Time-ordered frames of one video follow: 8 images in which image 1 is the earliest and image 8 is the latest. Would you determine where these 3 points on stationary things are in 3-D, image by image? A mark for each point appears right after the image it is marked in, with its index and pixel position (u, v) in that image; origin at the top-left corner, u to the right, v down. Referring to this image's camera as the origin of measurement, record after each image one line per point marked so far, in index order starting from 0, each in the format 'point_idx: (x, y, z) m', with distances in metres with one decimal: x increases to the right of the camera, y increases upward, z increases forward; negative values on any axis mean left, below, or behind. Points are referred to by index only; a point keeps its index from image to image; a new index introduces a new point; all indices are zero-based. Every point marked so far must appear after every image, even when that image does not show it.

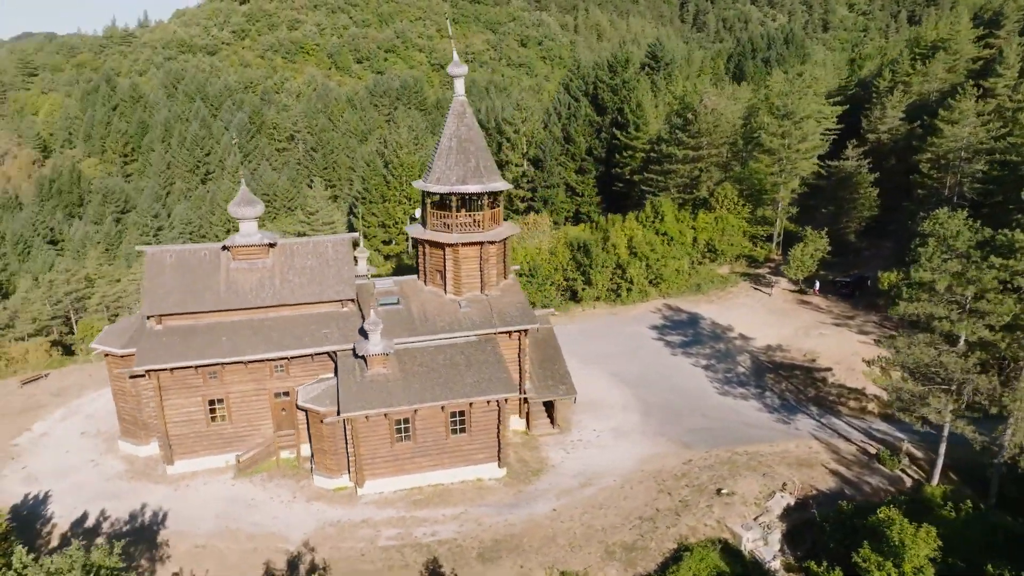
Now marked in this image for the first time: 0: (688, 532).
0: (+4.9, -6.8, +19.6) m
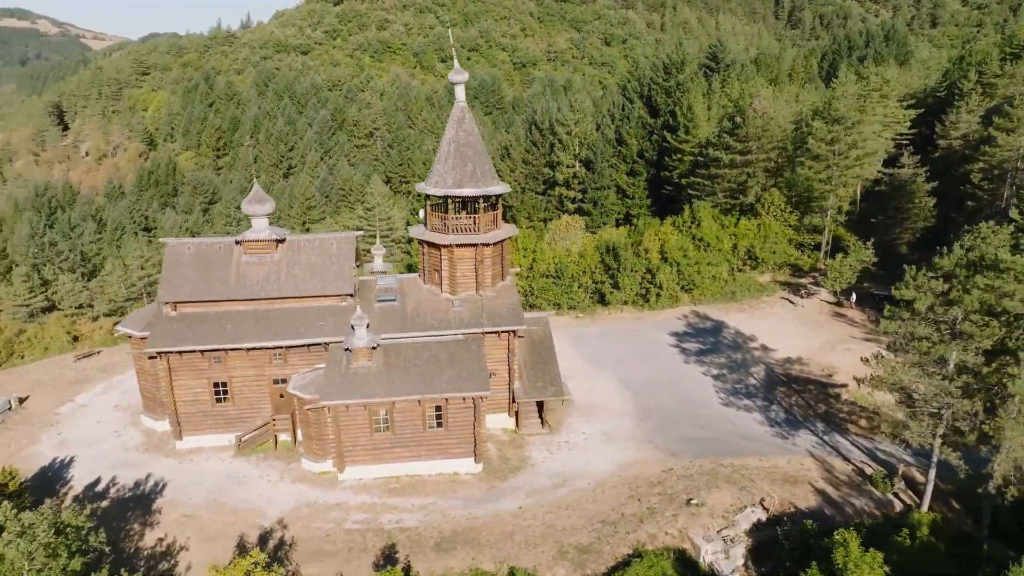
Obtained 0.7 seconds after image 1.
0: (+3.8, -7.0, +19.7) m
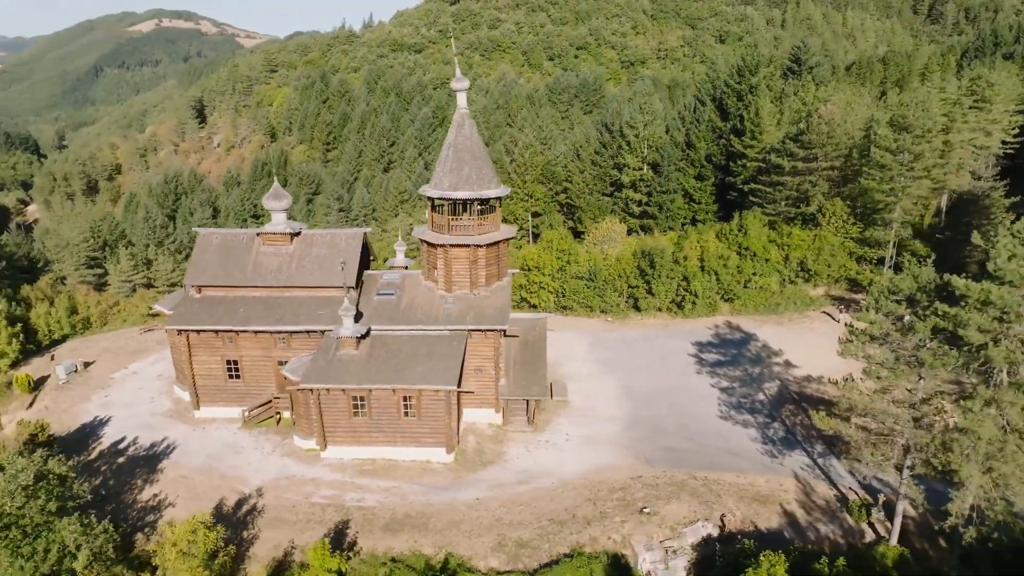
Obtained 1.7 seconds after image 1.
0: (+2.2, -7.2, +20.2) m
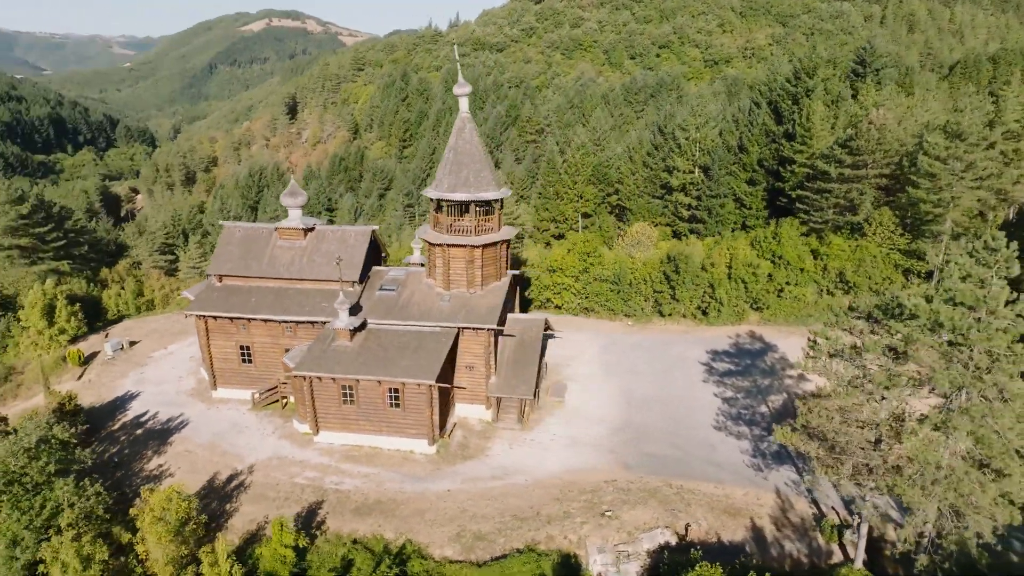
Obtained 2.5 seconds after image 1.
0: (+0.9, -7.3, +20.6) m
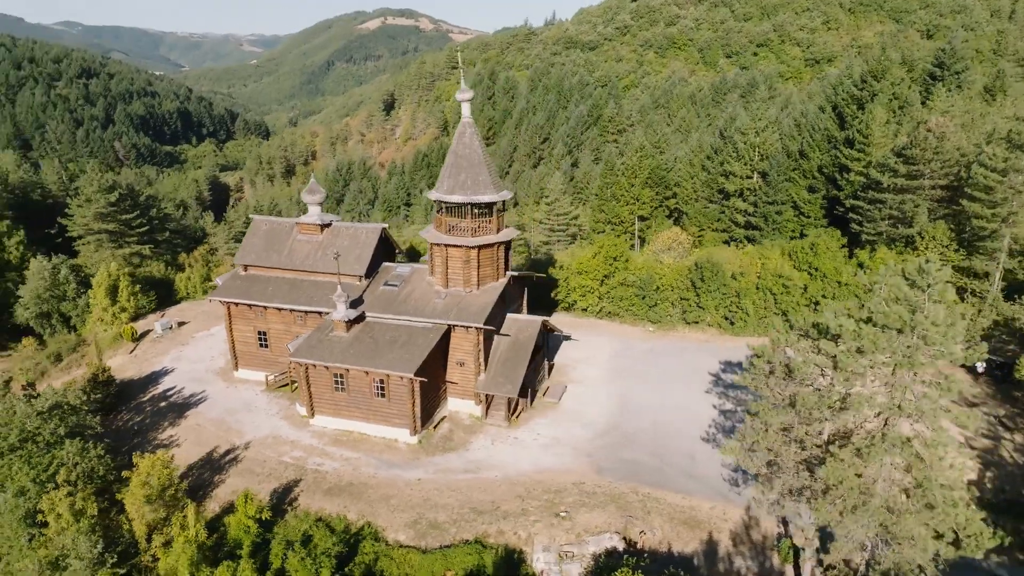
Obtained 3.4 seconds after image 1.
0: (-0.5, -7.4, +21.3) m
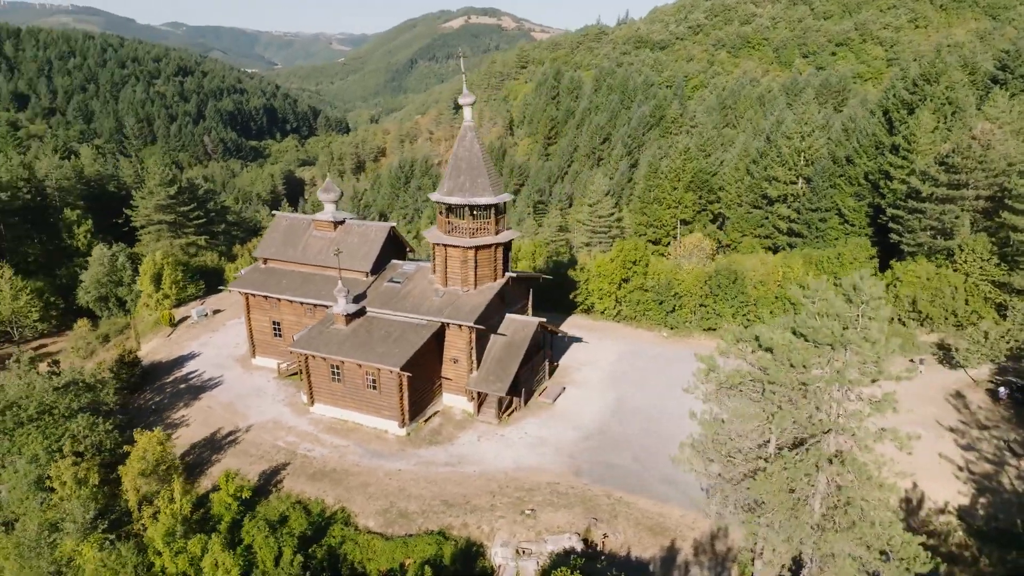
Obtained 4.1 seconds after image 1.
0: (-1.7, -7.4, +22.0) m
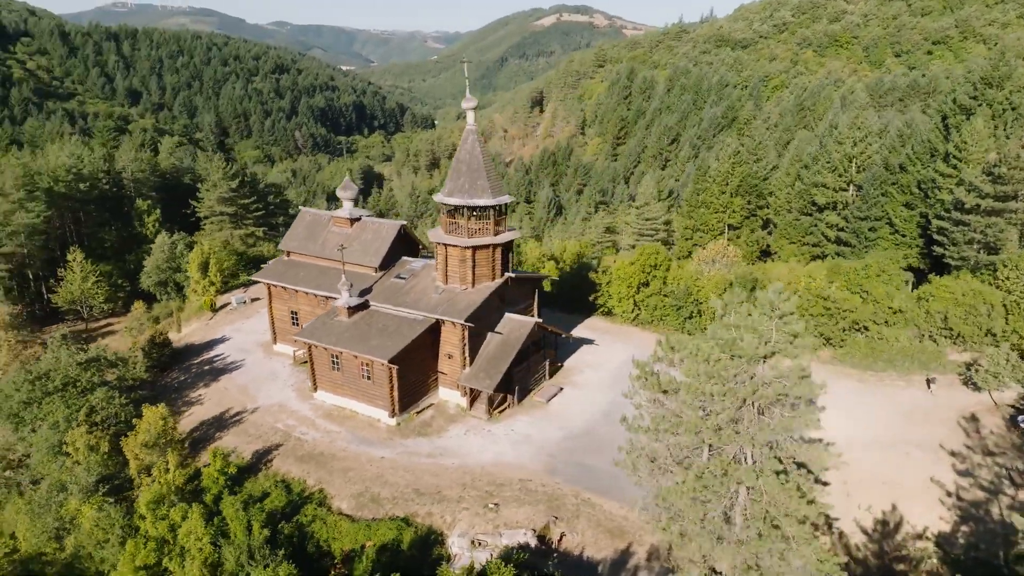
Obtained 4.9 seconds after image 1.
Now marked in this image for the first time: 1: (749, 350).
0: (-2.9, -7.4, +23.0) m
1: (+5.0, -1.3, +14.9) m
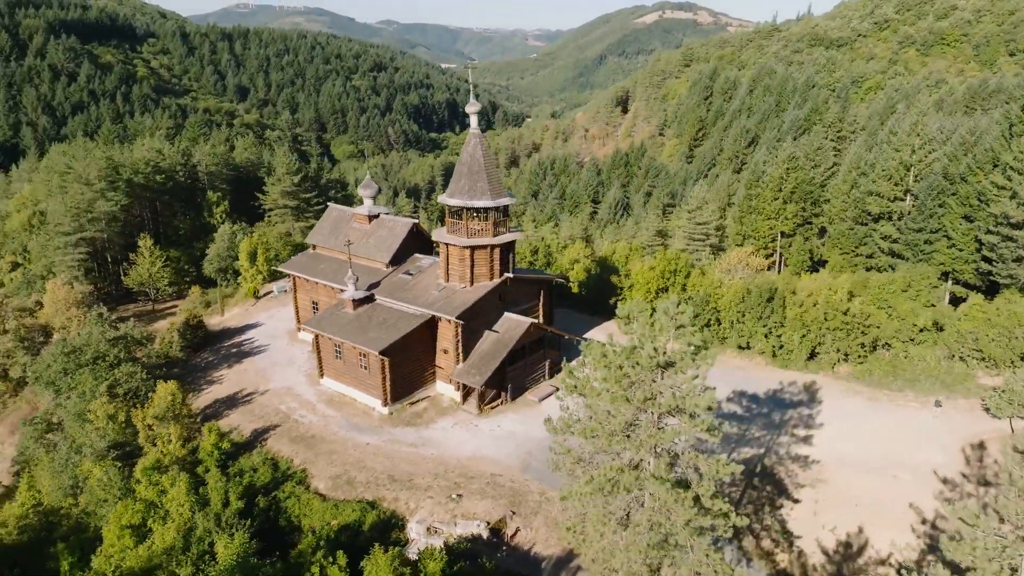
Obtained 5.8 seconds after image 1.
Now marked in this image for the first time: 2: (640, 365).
0: (-4.1, -7.2, +24.2) m
1: (+2.9, -1.5, +15.1) m
2: (+2.8, -1.7, +15.4) m
